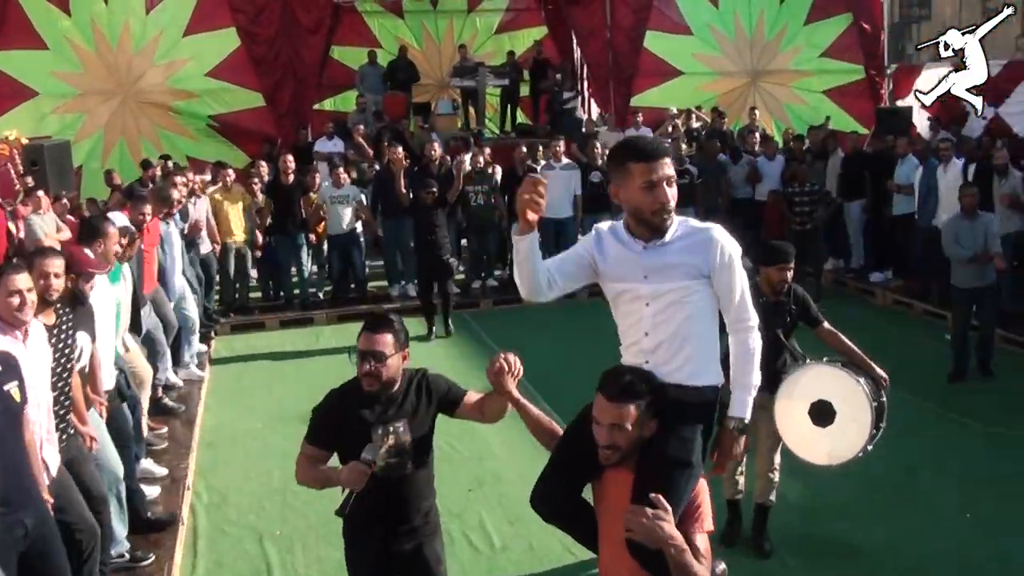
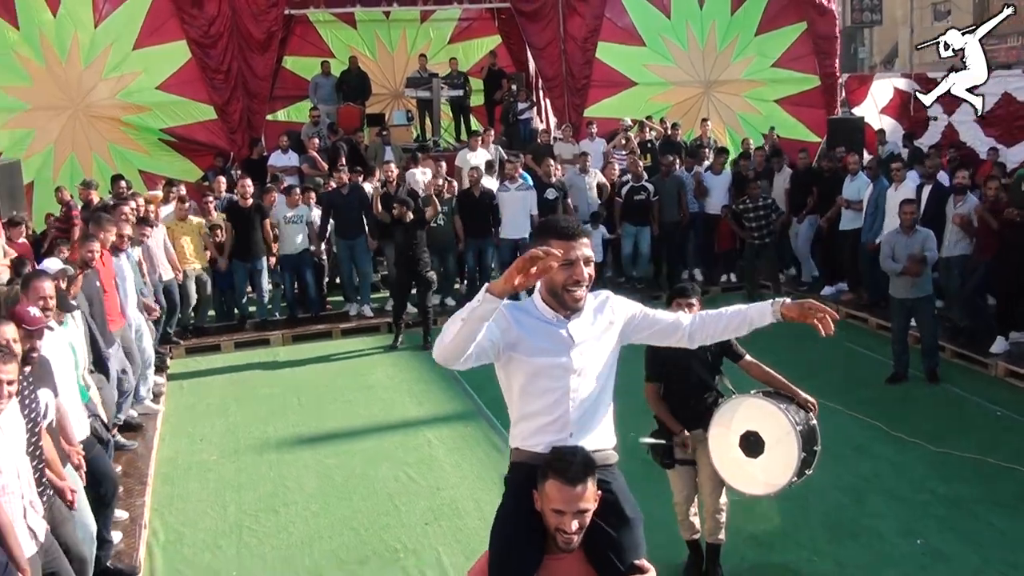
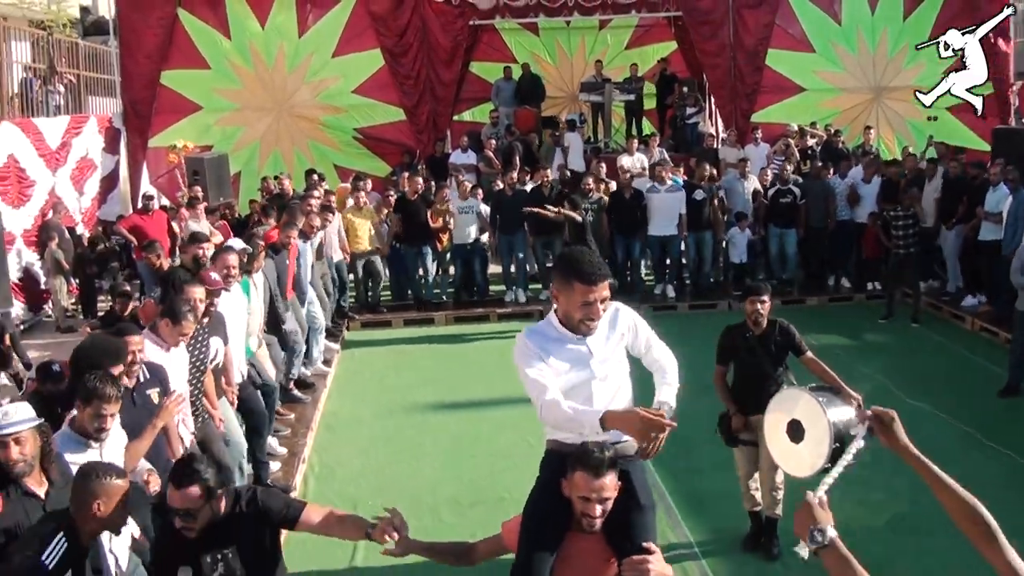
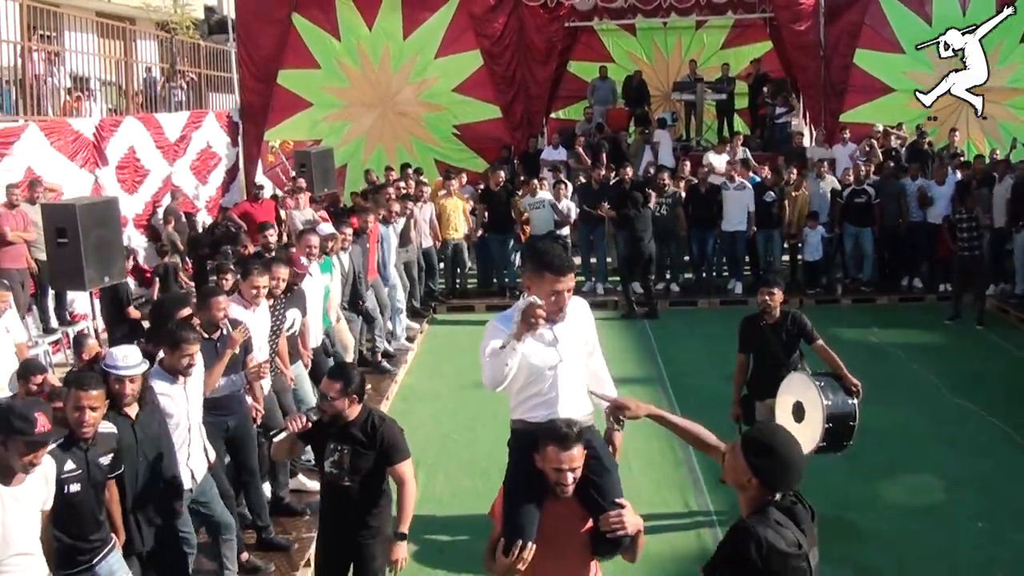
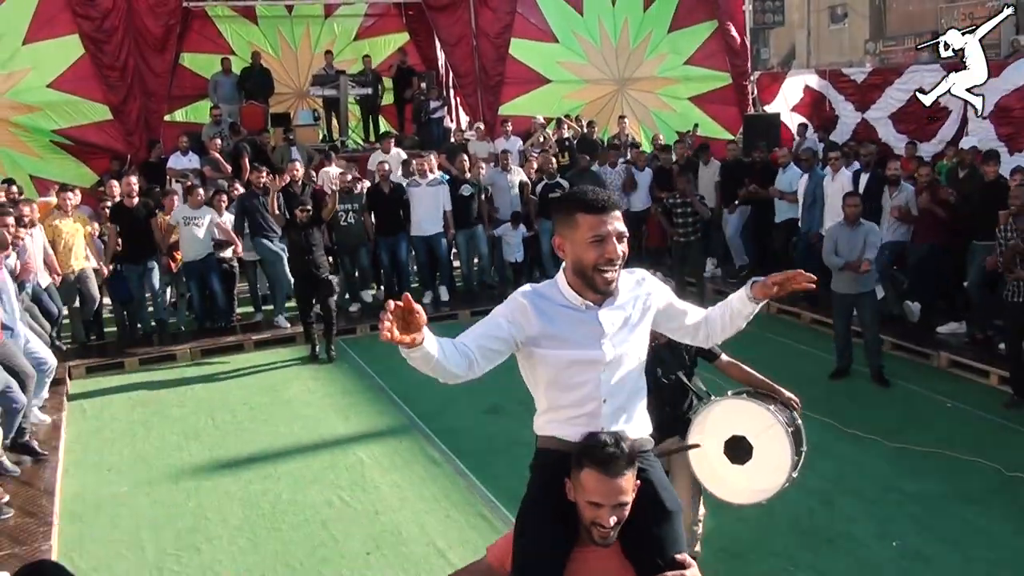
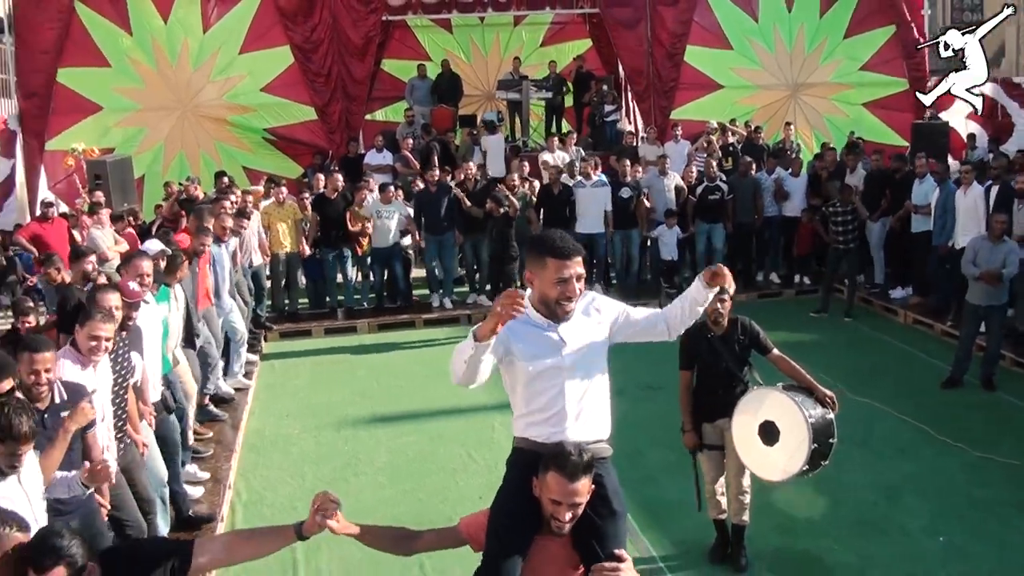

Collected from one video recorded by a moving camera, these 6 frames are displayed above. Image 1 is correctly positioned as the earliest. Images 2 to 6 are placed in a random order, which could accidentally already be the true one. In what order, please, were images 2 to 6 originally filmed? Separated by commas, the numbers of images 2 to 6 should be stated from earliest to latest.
5, 2, 6, 3, 4
